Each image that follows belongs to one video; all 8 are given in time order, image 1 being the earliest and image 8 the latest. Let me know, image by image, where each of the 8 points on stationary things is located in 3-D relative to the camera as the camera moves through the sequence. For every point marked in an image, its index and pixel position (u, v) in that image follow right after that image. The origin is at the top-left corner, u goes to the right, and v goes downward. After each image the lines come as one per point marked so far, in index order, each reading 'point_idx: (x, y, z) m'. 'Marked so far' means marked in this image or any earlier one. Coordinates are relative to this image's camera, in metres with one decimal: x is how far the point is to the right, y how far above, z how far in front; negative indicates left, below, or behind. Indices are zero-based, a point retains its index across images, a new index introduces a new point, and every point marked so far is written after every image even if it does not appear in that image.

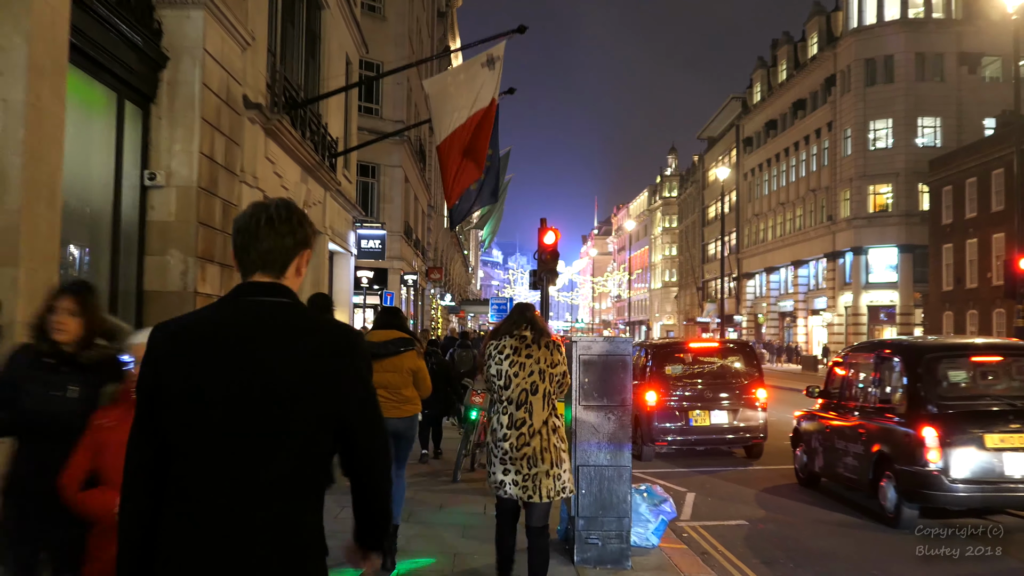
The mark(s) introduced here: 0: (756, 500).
0: (+3.1, -2.7, +11.0) m
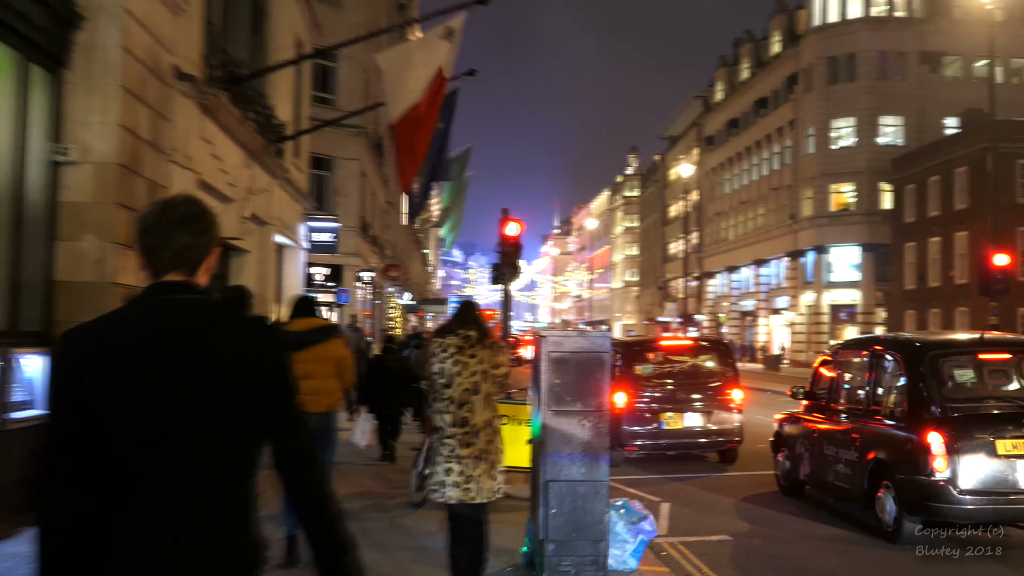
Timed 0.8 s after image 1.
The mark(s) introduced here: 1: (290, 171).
0: (+2.7, -2.6, +10.1) m
1: (-3.7, +1.9, +14.8) m
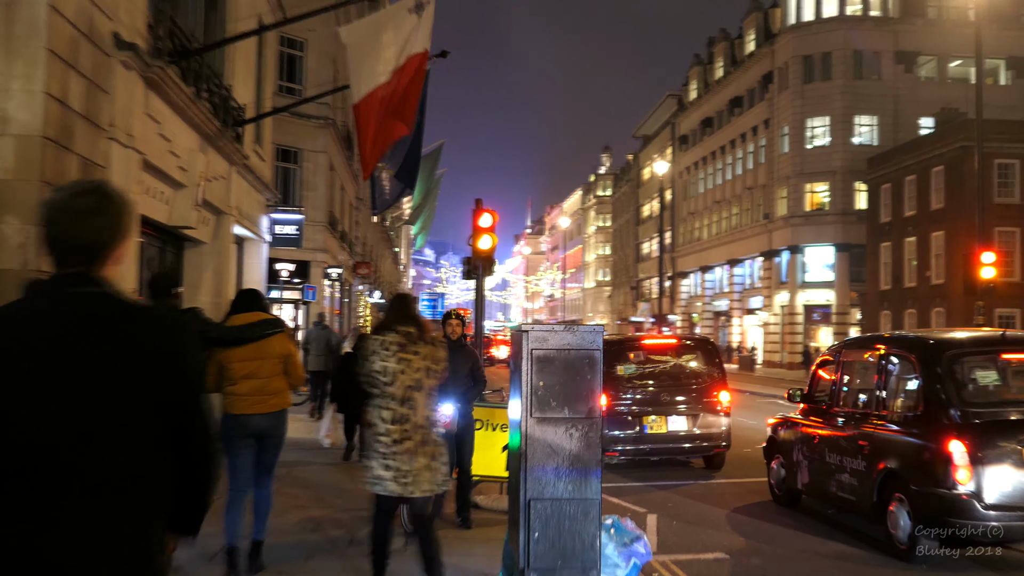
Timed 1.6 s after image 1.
0: (+2.4, -2.6, +9.4) m
1: (-4.2, +2.0, +13.8) m
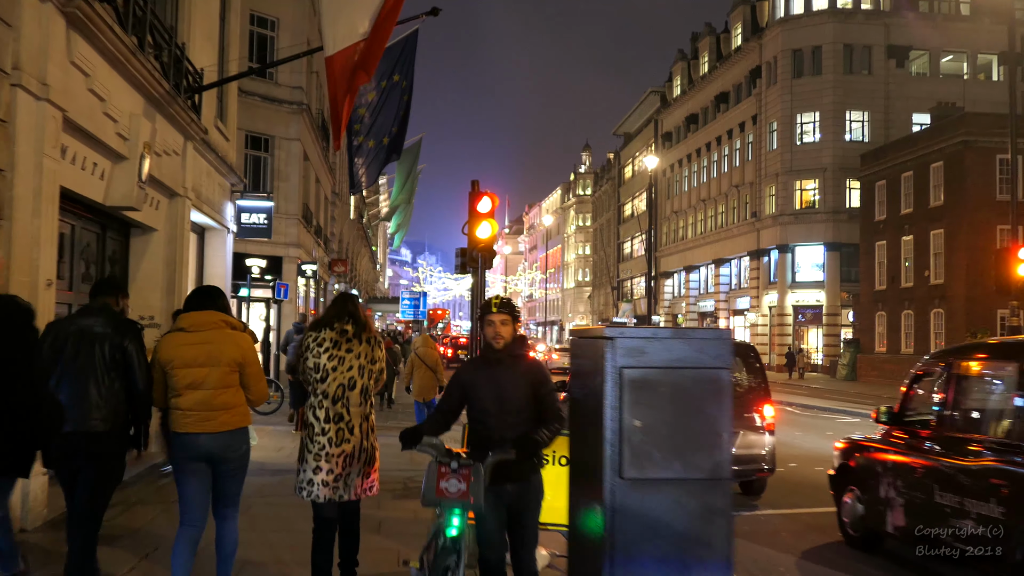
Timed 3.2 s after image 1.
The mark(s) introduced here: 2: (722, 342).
0: (+2.5, -2.5, +7.5) m
1: (-4.1, +2.1, +11.7) m
2: (+0.8, -0.2, +3.3) m
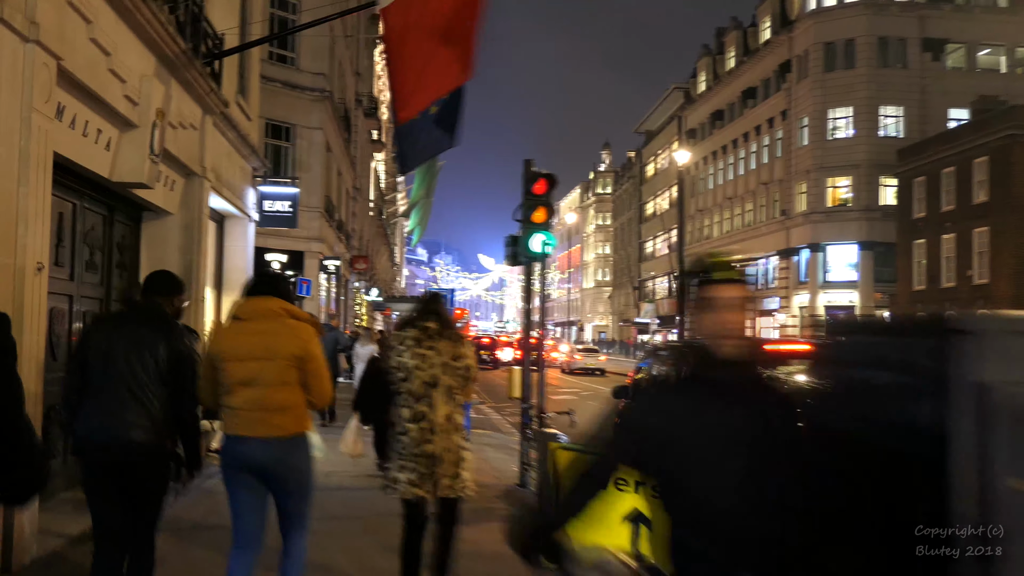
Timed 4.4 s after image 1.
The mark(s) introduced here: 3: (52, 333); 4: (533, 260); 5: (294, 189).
0: (+3.1, -2.4, +6.1) m
1: (-3.4, +2.2, +10.5) m
2: (+1.4, -0.2, +2.0) m
3: (-3.4, -0.3, +6.2) m
4: (+0.3, +0.3, +8.8) m
5: (-4.2, +1.9, +16.5) m
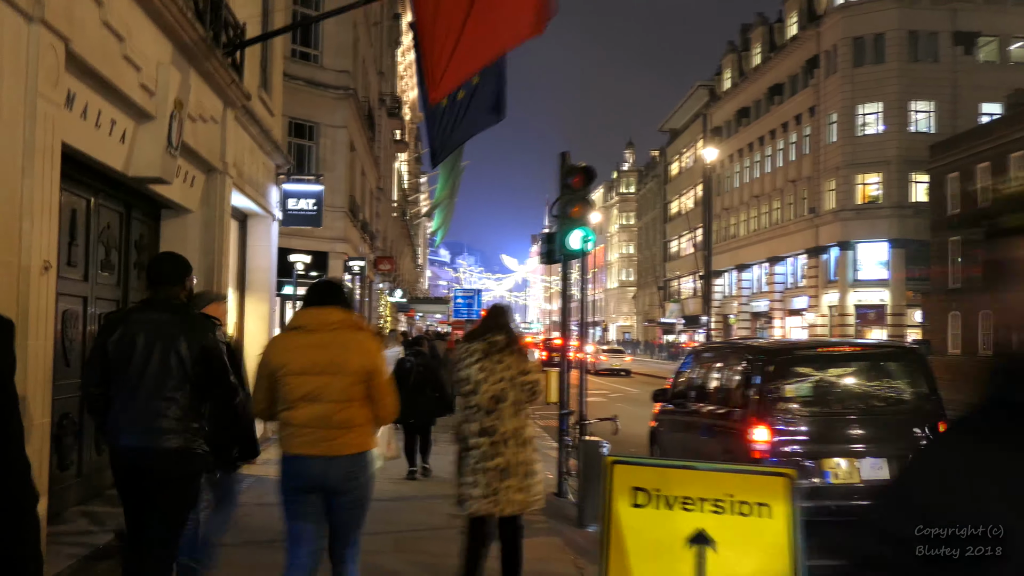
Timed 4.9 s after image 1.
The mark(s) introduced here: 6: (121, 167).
0: (+3.4, -2.4, +5.7) m
1: (-3.0, +2.2, +10.2) m
2: (+1.5, -0.1, +1.5) m
3: (-3.1, -0.3, +5.9) m
4: (+0.6, +0.3, +8.3) m
5: (-3.7, +1.9, +16.2) m
6: (-2.9, +0.9, +6.2) m
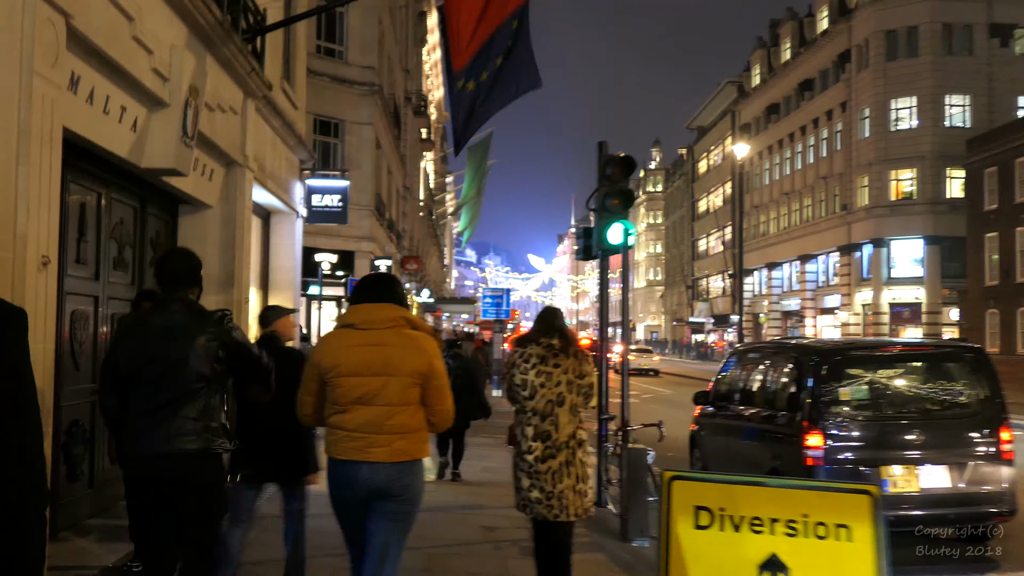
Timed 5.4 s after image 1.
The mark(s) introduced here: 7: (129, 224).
0: (+3.6, -2.4, +5.2) m
1: (-2.7, +2.2, +9.9) m
2: (+1.6, -0.1, +1.2) m
3: (-2.9, -0.3, +5.7) m
4: (+0.9, +0.3, +8.0) m
5: (-3.2, +1.9, +16.0) m
6: (-2.6, +0.9, +6.0) m
7: (-3.0, +0.5, +6.8) m
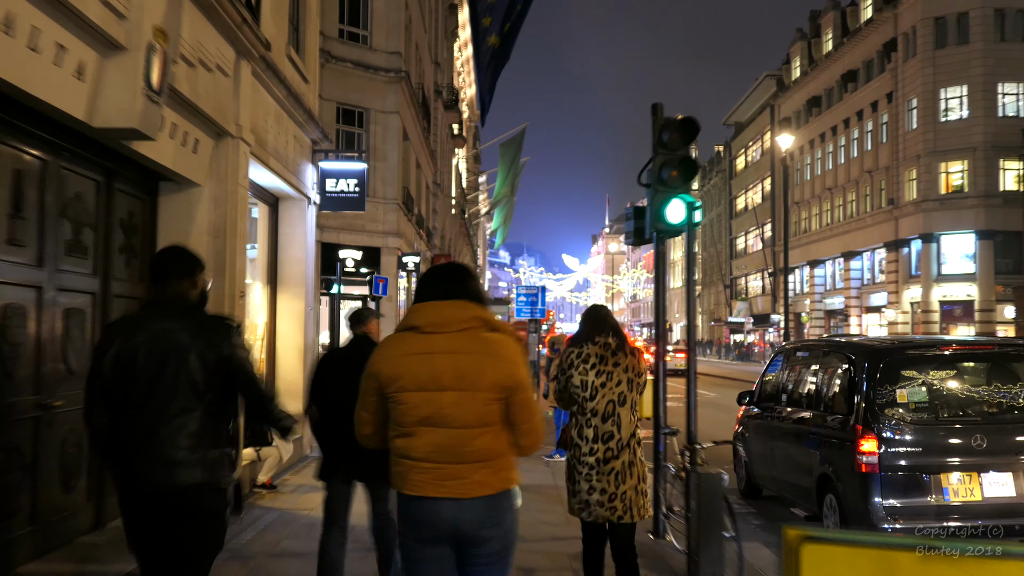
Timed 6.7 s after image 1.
0: (+3.8, -2.2, +3.9) m
1: (-2.3, +2.3, +8.8) m
2: (+1.6, 0.0, -0.1) m
3: (-2.7, -0.2, +4.6) m
4: (+1.2, +0.4, +6.7) m
5: (-2.6, +1.9, +14.9) m
6: (-2.4, +1.0, +4.9) m
7: (-2.8, +0.6, +5.7) m
